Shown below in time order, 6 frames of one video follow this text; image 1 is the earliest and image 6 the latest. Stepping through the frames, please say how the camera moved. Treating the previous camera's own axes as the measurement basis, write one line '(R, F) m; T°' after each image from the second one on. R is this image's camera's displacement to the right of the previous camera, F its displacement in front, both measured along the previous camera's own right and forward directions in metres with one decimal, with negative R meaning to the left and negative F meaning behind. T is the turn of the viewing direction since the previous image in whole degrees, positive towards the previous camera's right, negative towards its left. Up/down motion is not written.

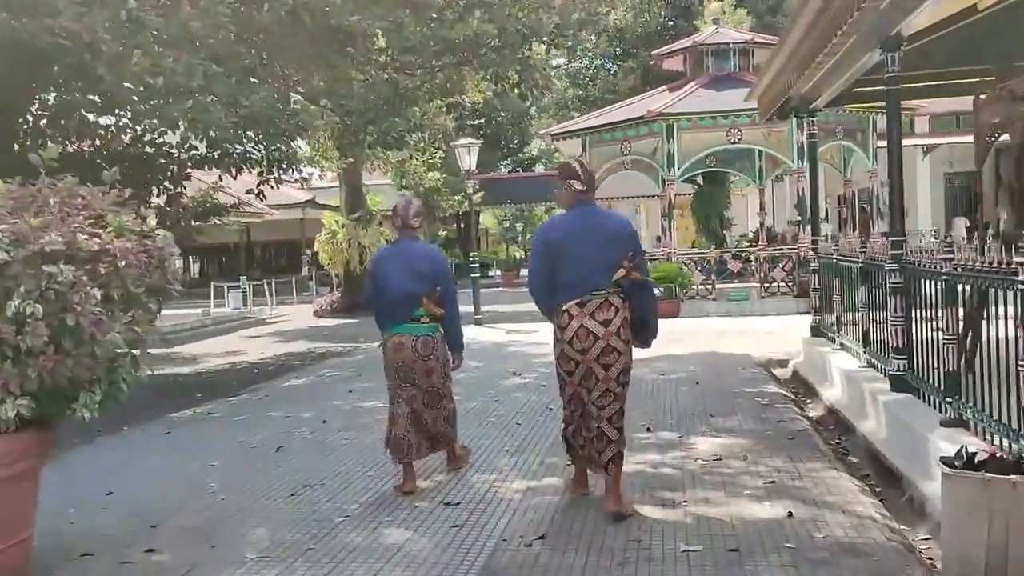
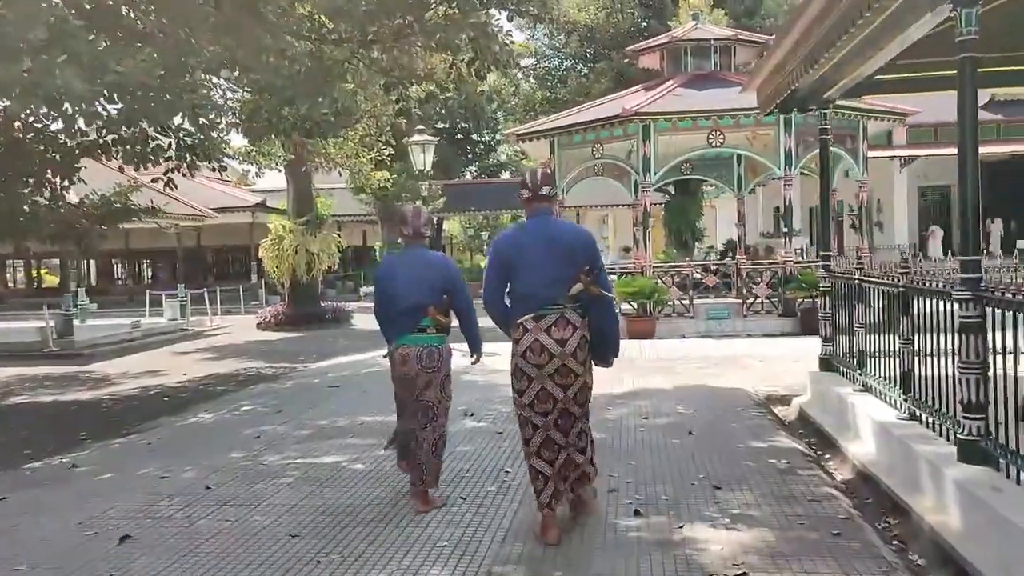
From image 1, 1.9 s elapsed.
(+0.1, +1.9) m; +2°
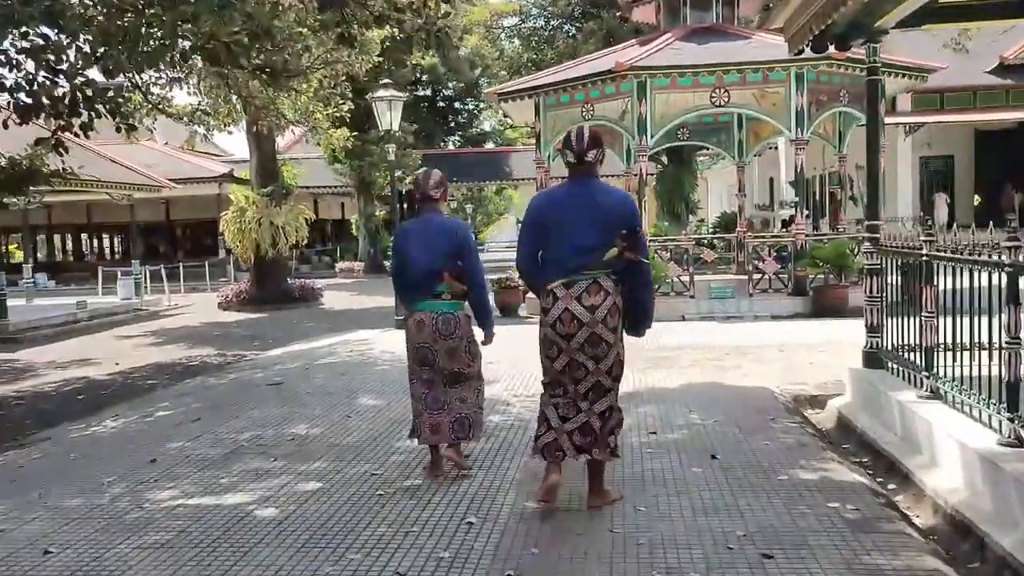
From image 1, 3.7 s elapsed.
(+0.1, +1.8) m; +1°
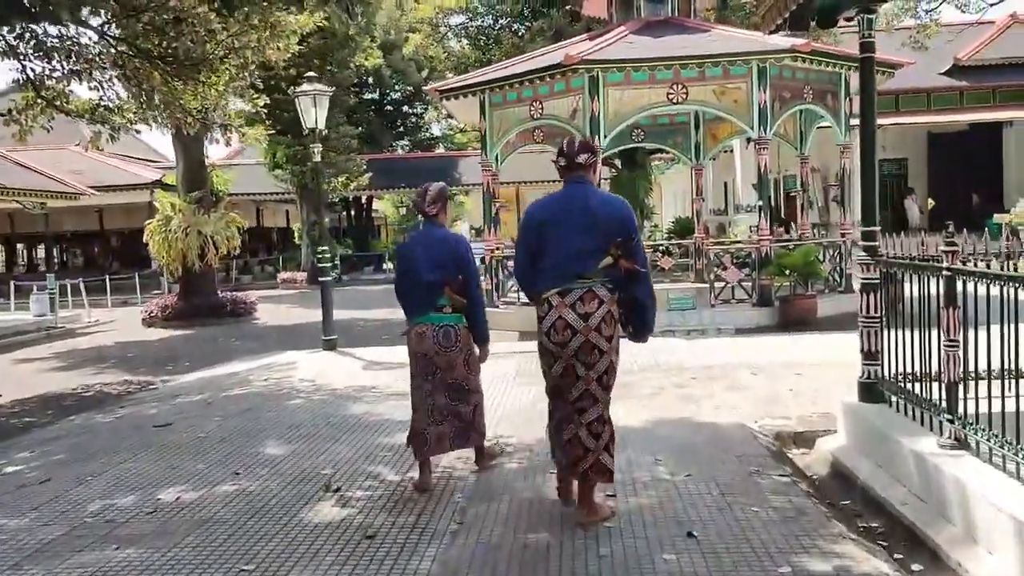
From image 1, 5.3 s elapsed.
(+0.2, +1.3) m; +3°
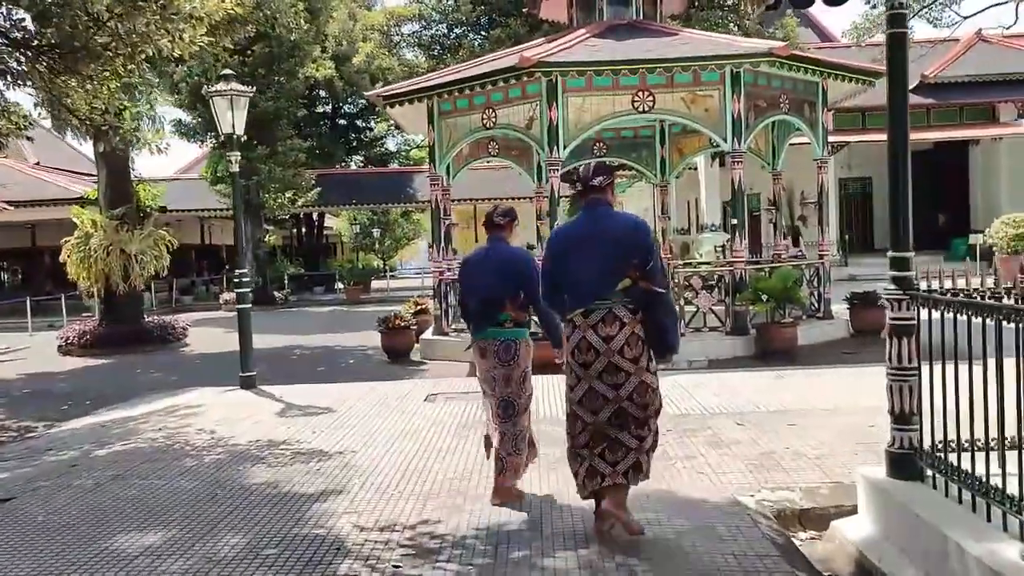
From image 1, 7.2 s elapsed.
(+0.2, +1.5) m; +2°
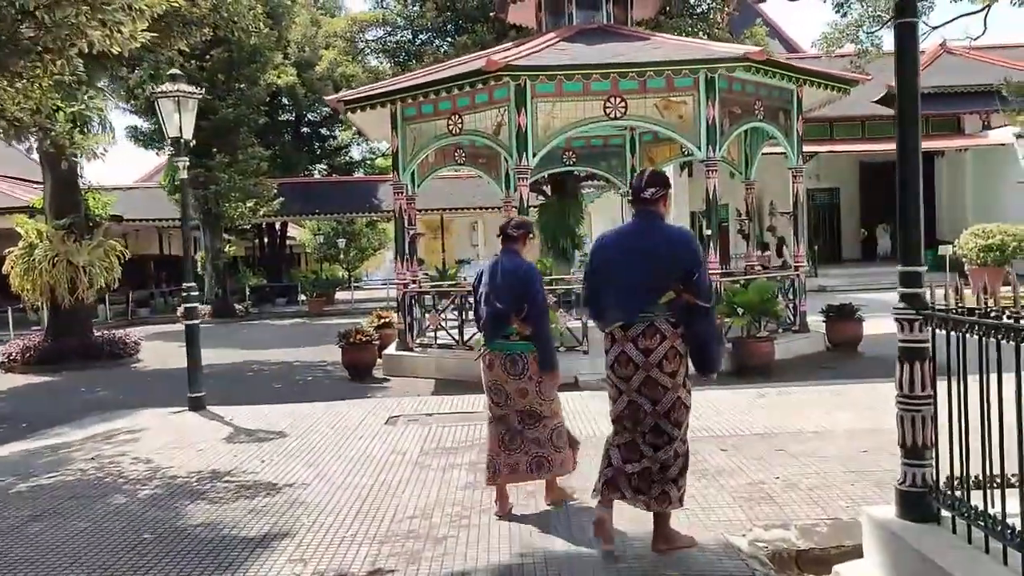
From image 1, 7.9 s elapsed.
(0.0, +0.6) m; +2°
